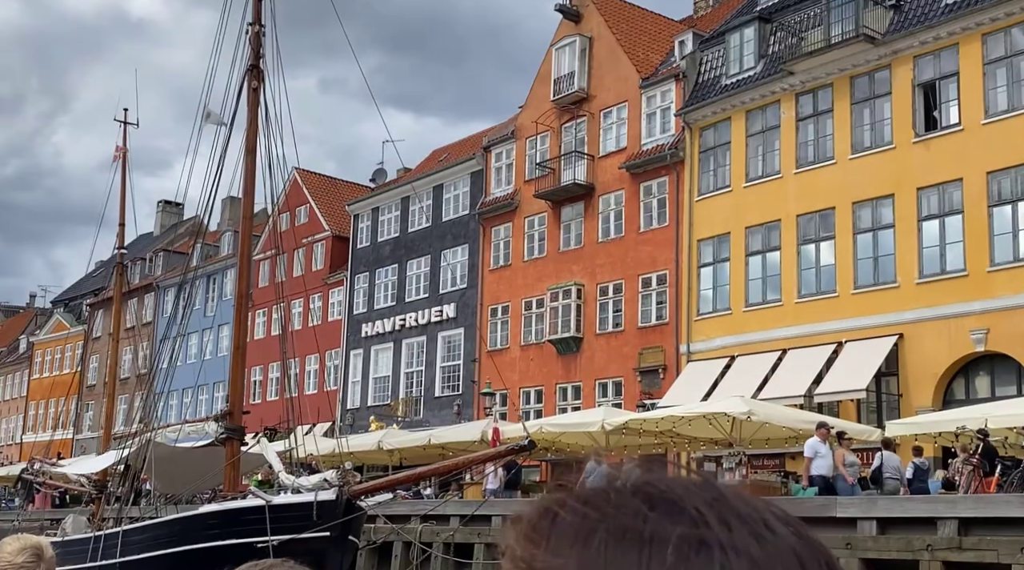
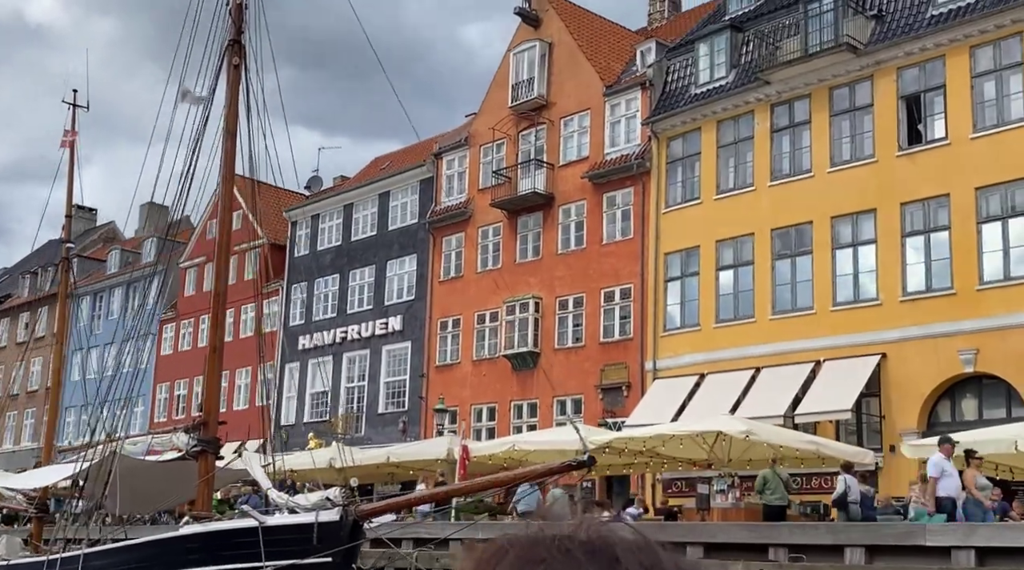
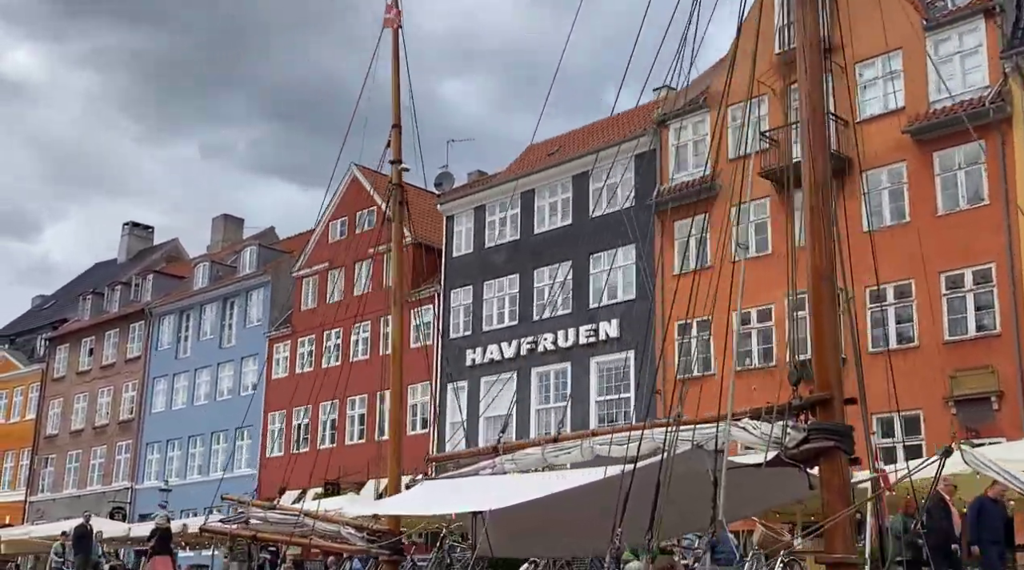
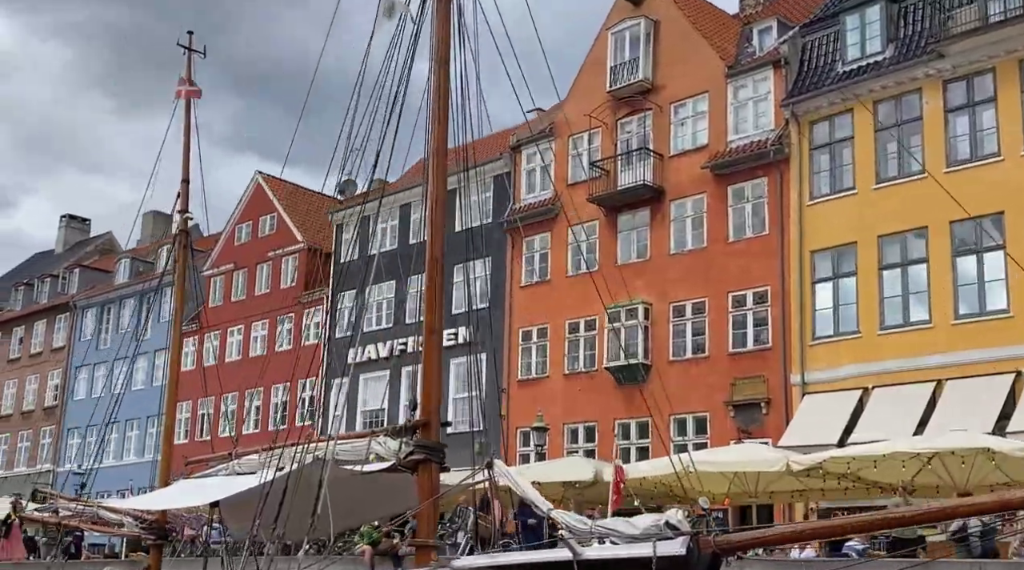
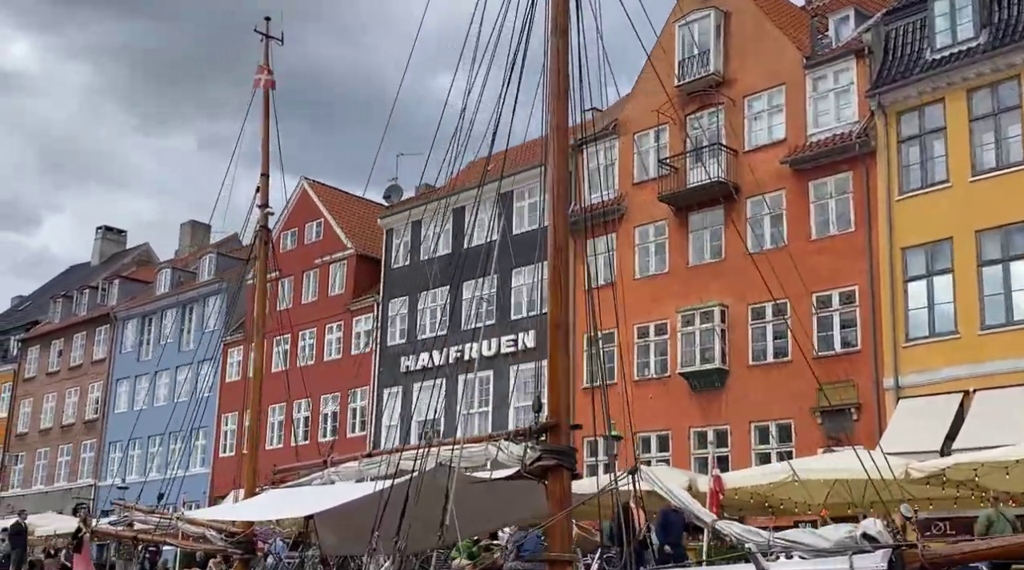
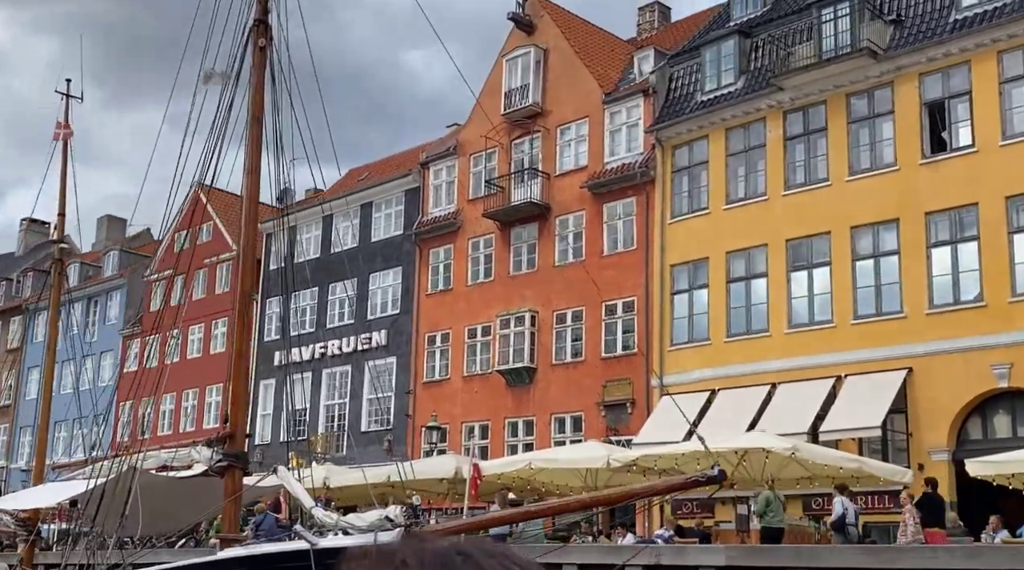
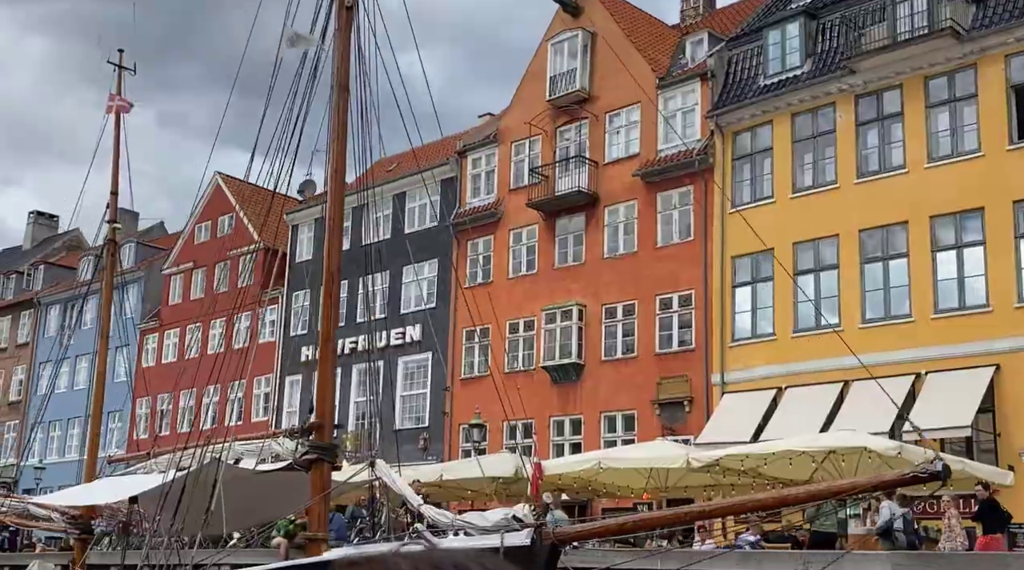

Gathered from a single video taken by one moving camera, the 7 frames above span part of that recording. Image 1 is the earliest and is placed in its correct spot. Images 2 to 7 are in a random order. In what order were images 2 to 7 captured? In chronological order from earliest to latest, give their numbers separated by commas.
2, 6, 7, 4, 5, 3
